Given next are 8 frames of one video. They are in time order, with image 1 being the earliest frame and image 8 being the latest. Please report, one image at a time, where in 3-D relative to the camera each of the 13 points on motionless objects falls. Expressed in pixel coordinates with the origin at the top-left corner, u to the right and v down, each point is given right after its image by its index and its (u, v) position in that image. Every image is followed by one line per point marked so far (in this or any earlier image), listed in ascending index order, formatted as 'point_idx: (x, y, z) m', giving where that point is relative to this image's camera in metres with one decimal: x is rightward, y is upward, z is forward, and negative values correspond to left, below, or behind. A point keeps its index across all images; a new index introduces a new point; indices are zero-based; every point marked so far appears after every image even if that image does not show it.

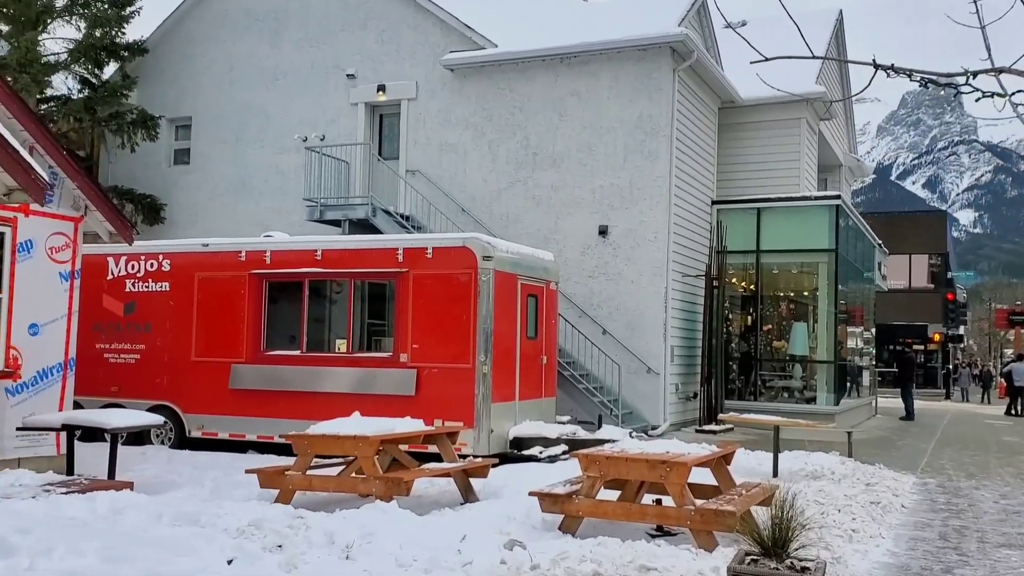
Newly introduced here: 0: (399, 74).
0: (-2.1, +3.9, +17.4) m
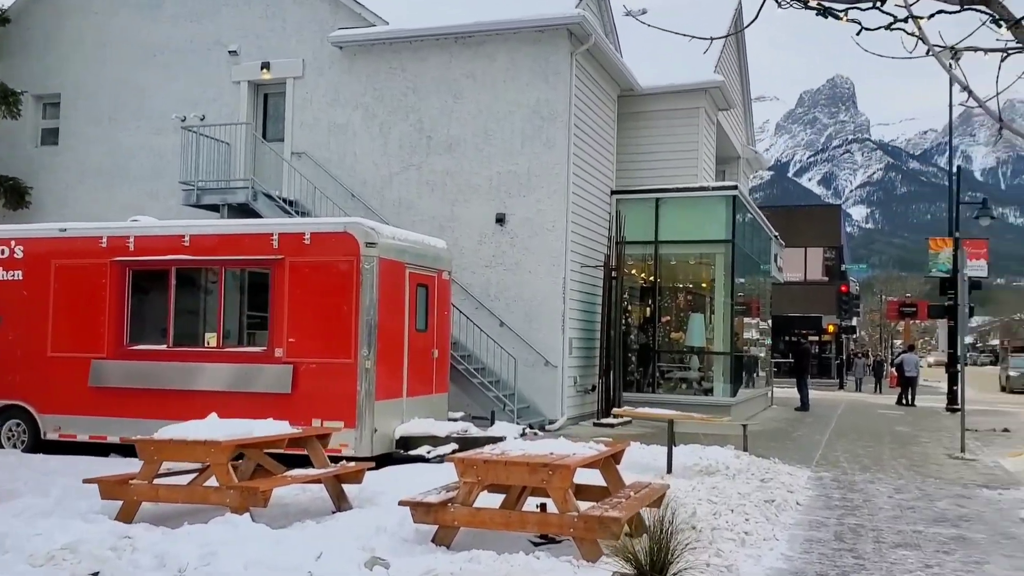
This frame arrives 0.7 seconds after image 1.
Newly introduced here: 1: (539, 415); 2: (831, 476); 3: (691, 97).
0: (-3.9, +4.1, +16.4) m
1: (+0.4, -1.9, +14.0) m
2: (+3.5, -2.1, +10.6) m
3: (+3.2, +3.5, +17.2) m
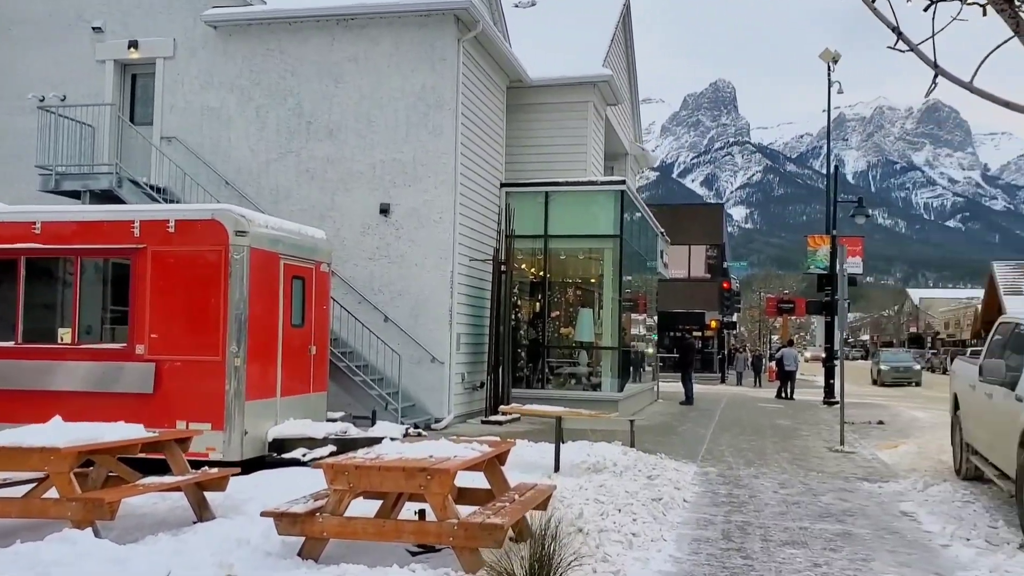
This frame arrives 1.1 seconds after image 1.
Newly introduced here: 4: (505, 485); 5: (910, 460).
0: (-5.8, +4.2, +15.4) m
1: (-1.3, -1.8, +13.6) m
2: (+2.3, -2.0, +10.5) m
3: (+1.2, +3.6, +17.0) m
4: (-0.1, -1.4, +6.7) m
5: (+5.2, -2.2, +12.4) m
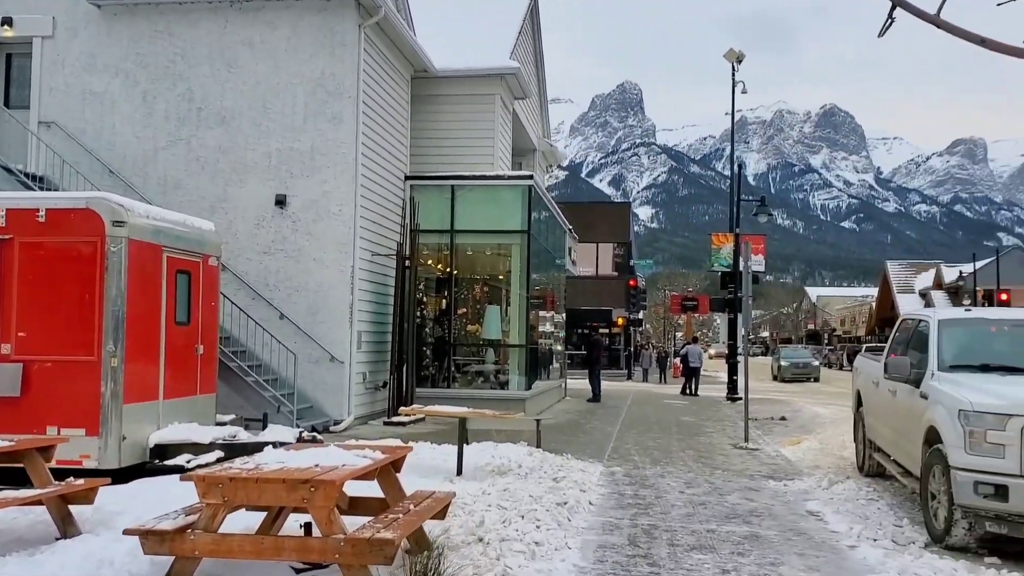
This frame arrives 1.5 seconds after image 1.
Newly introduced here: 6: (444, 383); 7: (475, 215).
0: (-7.3, +4.3, +14.4) m
1: (-2.6, -1.7, +13.0) m
2: (+1.2, -2.0, +10.2) m
3: (-0.5, +3.6, +16.7) m
4: (-0.7, -1.4, +6.3) m
5: (+3.9, -2.2, +12.4) m
6: (-1.1, -1.6, +15.8) m
7: (-0.6, +1.2, +16.0) m
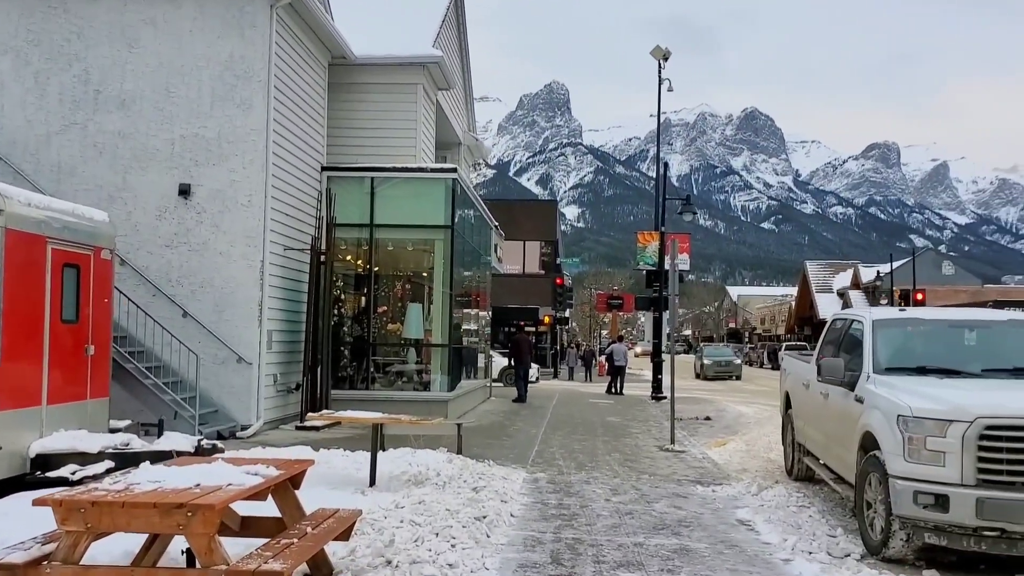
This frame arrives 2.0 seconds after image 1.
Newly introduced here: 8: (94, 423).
0: (-8.4, +4.4, +13.2) m
1: (-3.6, -1.7, +12.2) m
2: (+0.3, -2.0, +9.8) m
3: (-1.8, +3.7, +16.0) m
4: (-1.3, -1.3, +5.7) m
5: (+2.9, -2.2, +12.1) m
6: (-2.4, -1.6, +15.2) m
7: (-1.9, +1.3, +15.3) m
8: (-4.4, -1.4, +10.0) m
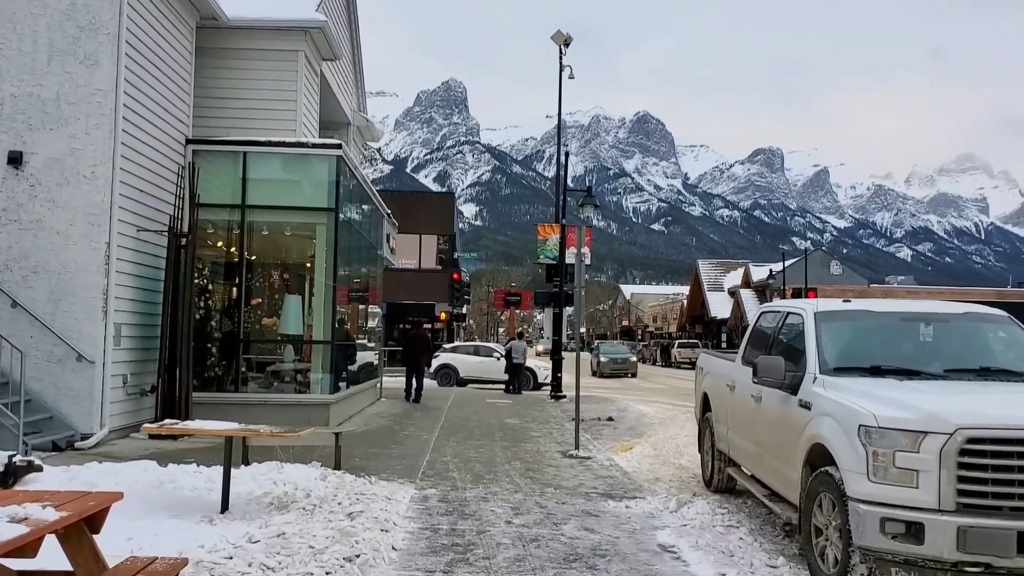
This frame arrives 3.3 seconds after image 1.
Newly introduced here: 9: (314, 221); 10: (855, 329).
0: (-9.7, +4.6, +10.9) m
1: (-4.9, -1.5, +10.4) m
2: (-0.7, -1.8, +8.4) m
3: (-3.4, +3.8, +14.4) m
4: (-1.8, -1.2, +4.2) m
5: (+1.6, -2.1, +11.1) m
6: (-4.0, -1.4, +13.5) m
7: (-3.5, +1.4, +13.7) m
8: (-5.4, -1.3, +8.2) m
9: (-2.9, +1.0, +13.9) m
10: (+2.3, -0.3, +6.4) m
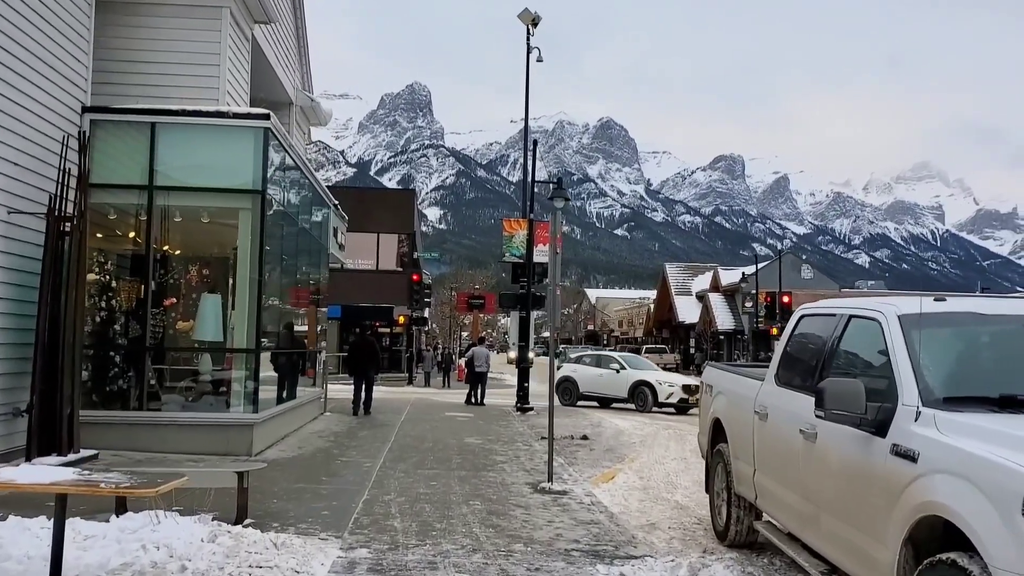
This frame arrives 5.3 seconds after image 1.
0: (-10.0, +4.6, +8.5) m
1: (-5.3, -1.5, +8.2) m
2: (-1.0, -1.8, +6.3) m
3: (-3.9, +3.8, +12.2) m
4: (-2.0, -1.2, +2.1) m
5: (+1.2, -2.1, +9.1) m
6: (-4.5, -1.4, +11.3) m
7: (-4.0, +1.5, +11.5) m
8: (-5.7, -1.2, +5.9) m
9: (-3.4, +1.0, +11.7) m
10: (+2.1, -0.2, +4.5) m
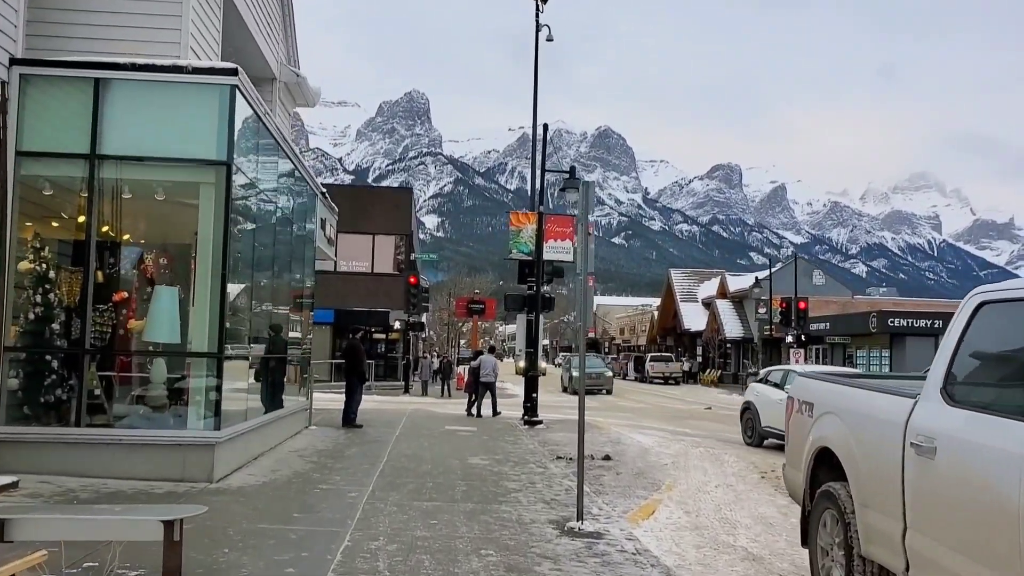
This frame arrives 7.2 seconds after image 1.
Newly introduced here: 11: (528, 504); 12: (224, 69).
0: (-9.8, +4.8, +6.5) m
1: (-5.1, -1.4, +6.2) m
2: (-0.8, -1.7, +4.4) m
3: (-3.7, +3.9, +10.3) m
4: (-1.8, -1.0, +0.1) m
5: (+1.4, -2.0, +7.1) m
6: (-4.3, -1.3, +9.3) m
7: (-3.8, +1.6, +9.6) m
8: (-5.5, -1.1, +3.9) m
9: (-3.2, +1.1, +9.8) m
10: (+2.3, -0.1, +2.5) m
11: (+0.2, -2.0, +8.8) m
12: (-2.9, +2.2, +9.6) m
